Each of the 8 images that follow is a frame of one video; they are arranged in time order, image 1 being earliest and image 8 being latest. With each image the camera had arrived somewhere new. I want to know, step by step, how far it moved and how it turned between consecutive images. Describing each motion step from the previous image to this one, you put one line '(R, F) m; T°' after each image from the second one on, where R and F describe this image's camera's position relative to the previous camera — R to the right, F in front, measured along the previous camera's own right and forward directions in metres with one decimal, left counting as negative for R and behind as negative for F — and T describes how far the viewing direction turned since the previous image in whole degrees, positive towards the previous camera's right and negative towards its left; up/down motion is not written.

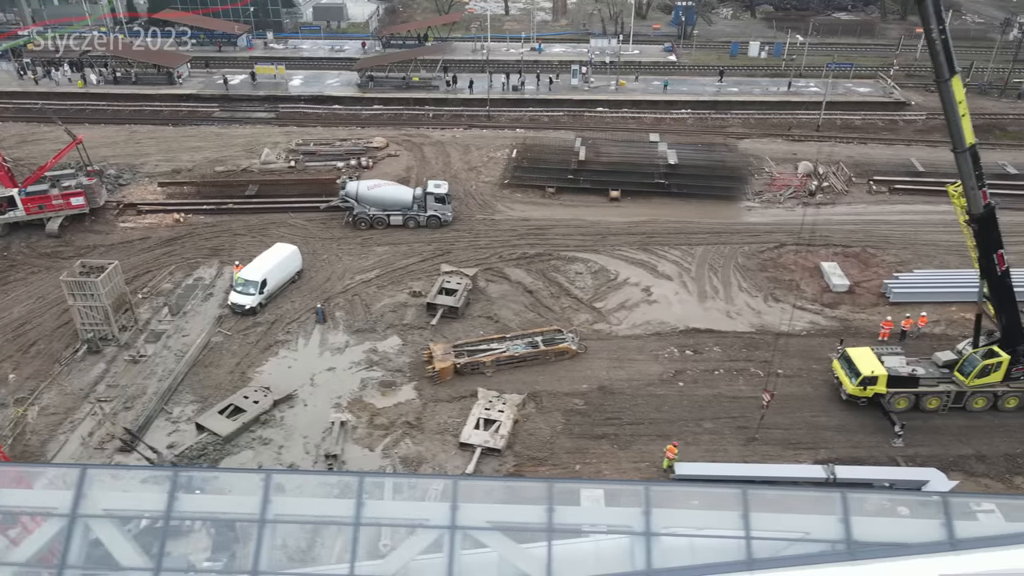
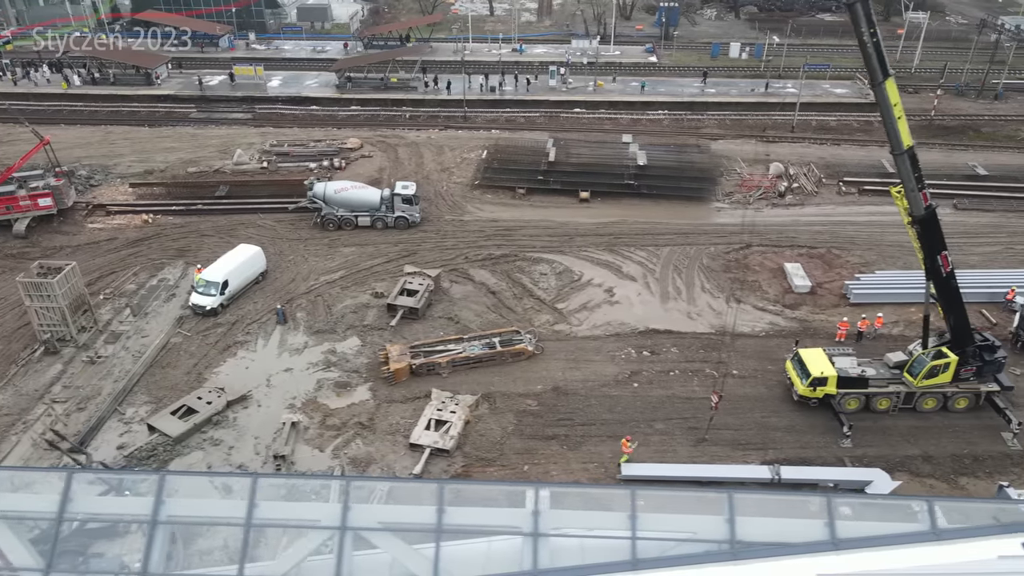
(+1.2, -0.1) m; 0°
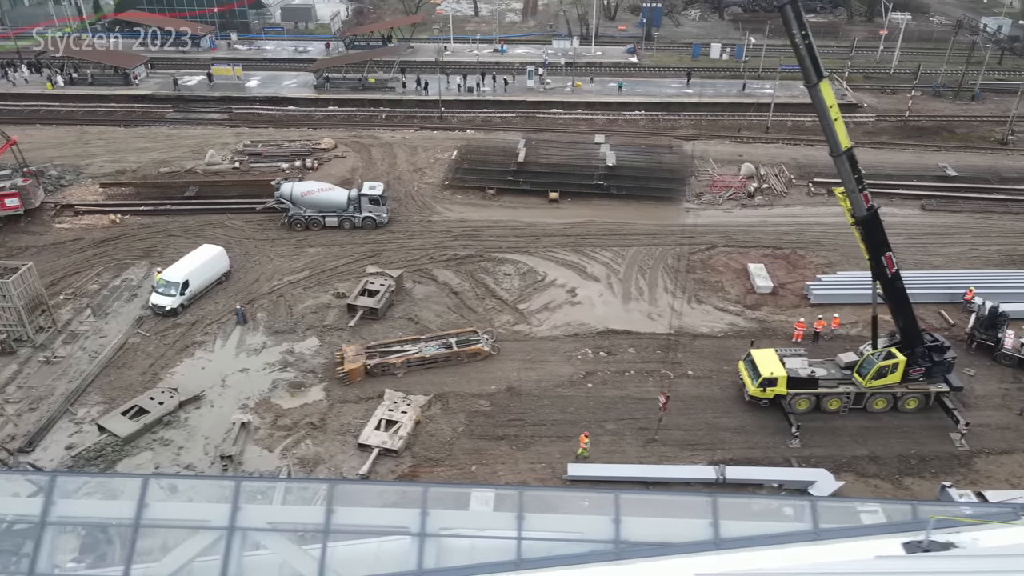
(+1.2, 0.0) m; 0°
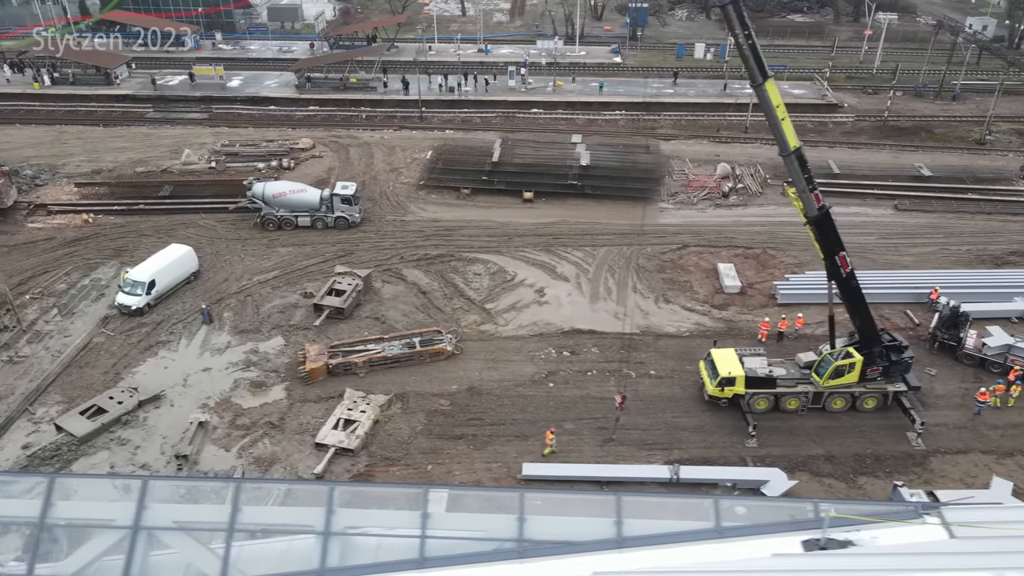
(+1.0, 0.0) m; 0°
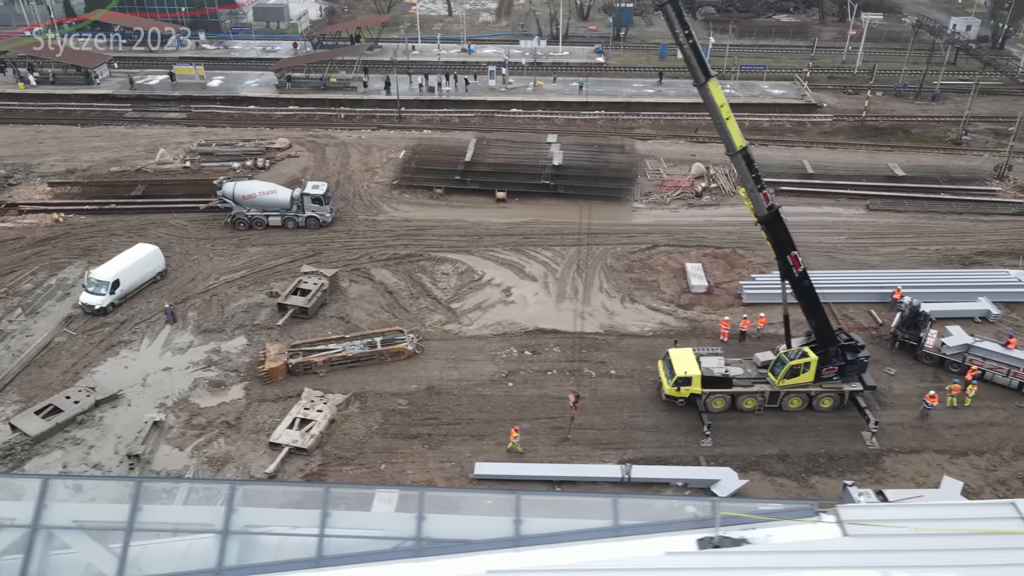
(+1.1, 0.0) m; 0°
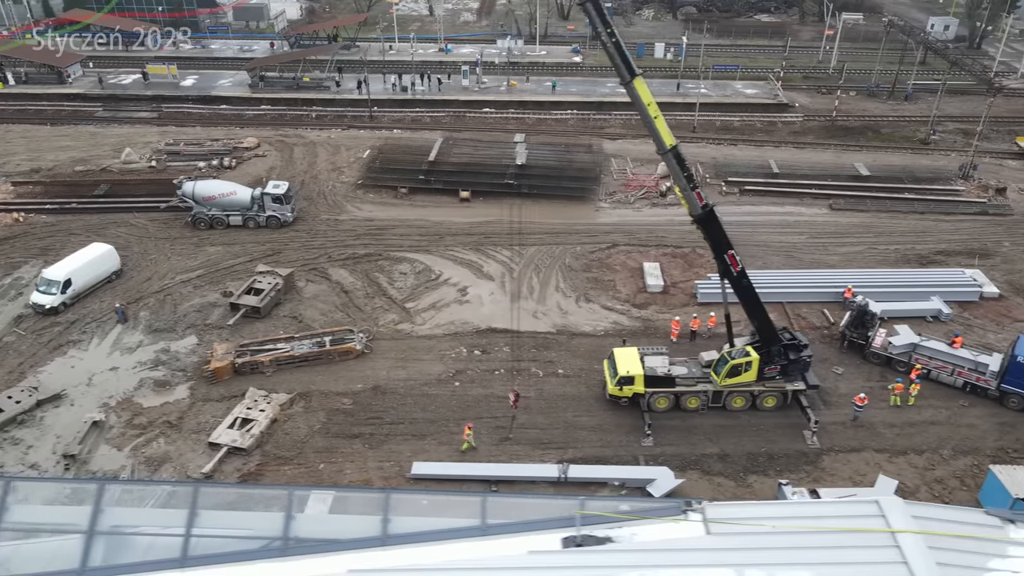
(+1.4, 0.0) m; 0°
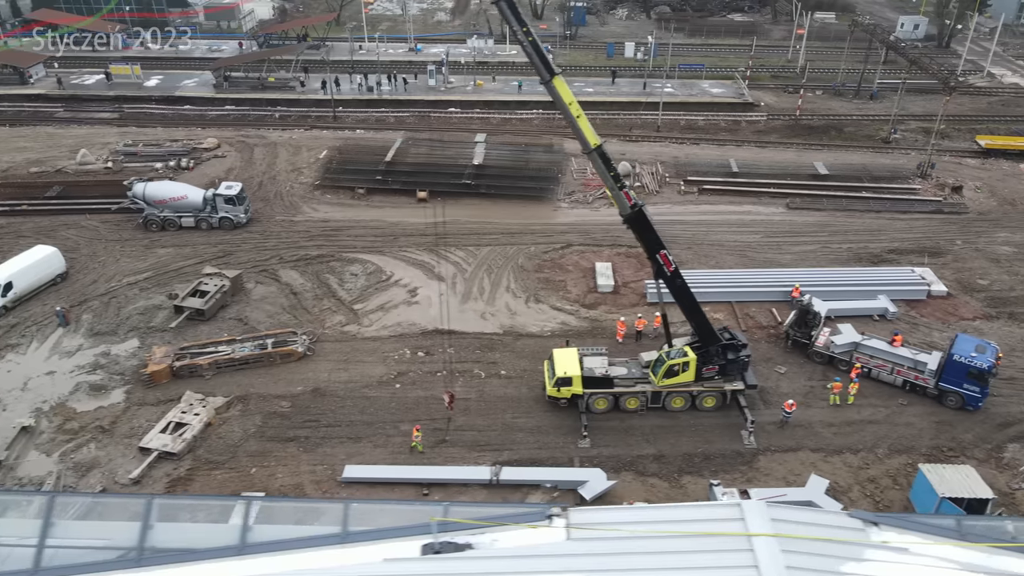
(+1.4, +0.1) m; +1°
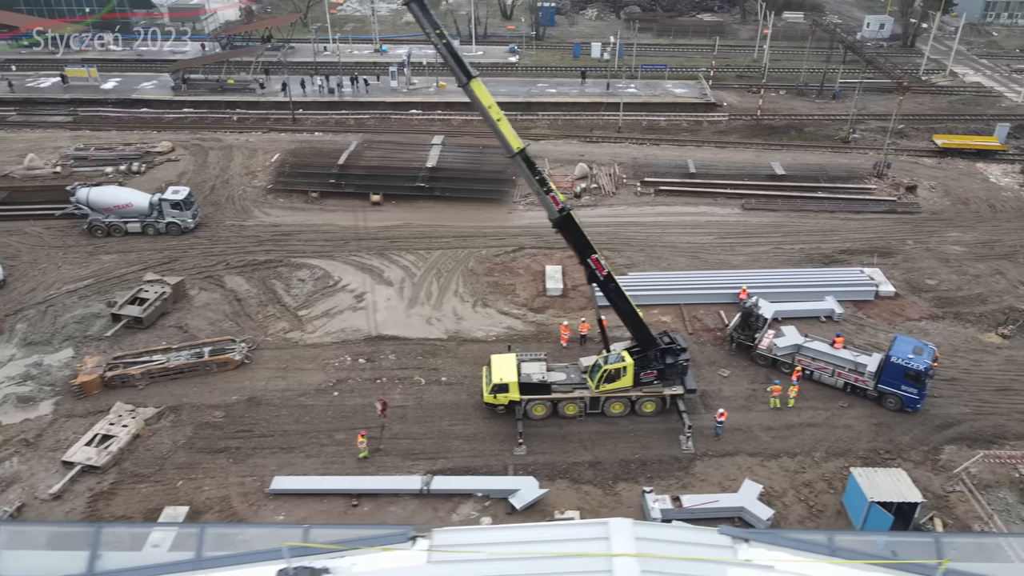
(+1.3, +0.2) m; +1°
